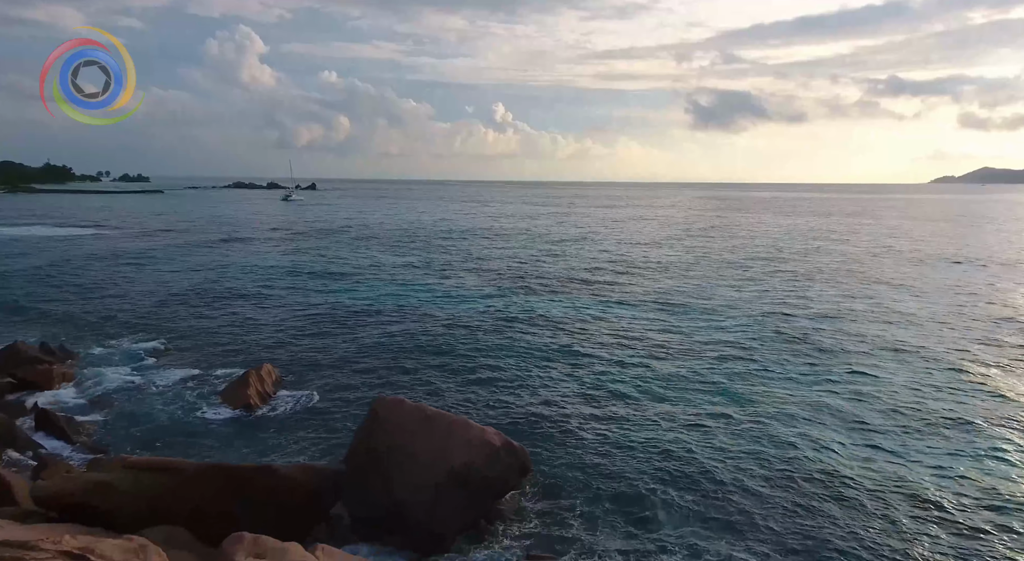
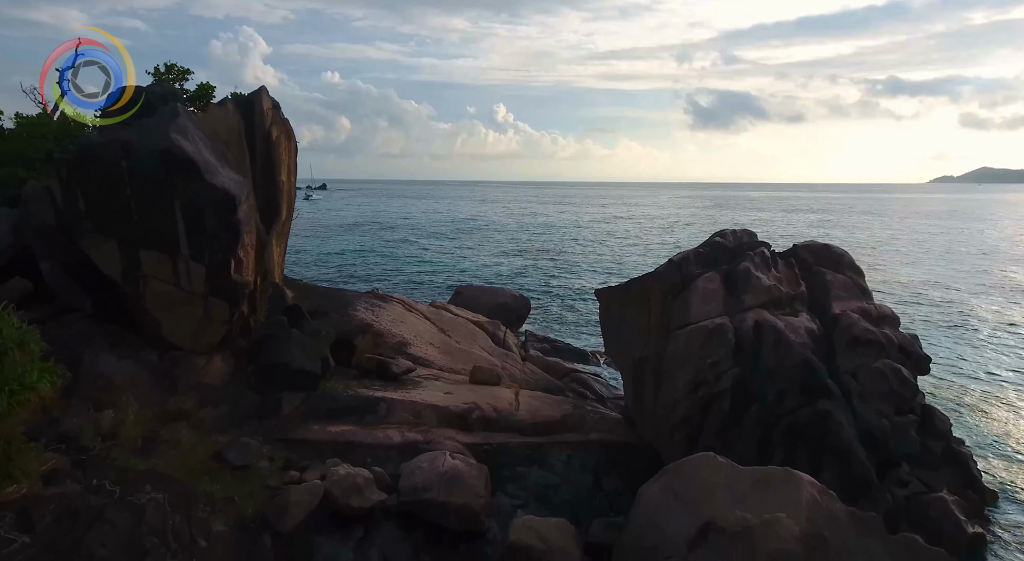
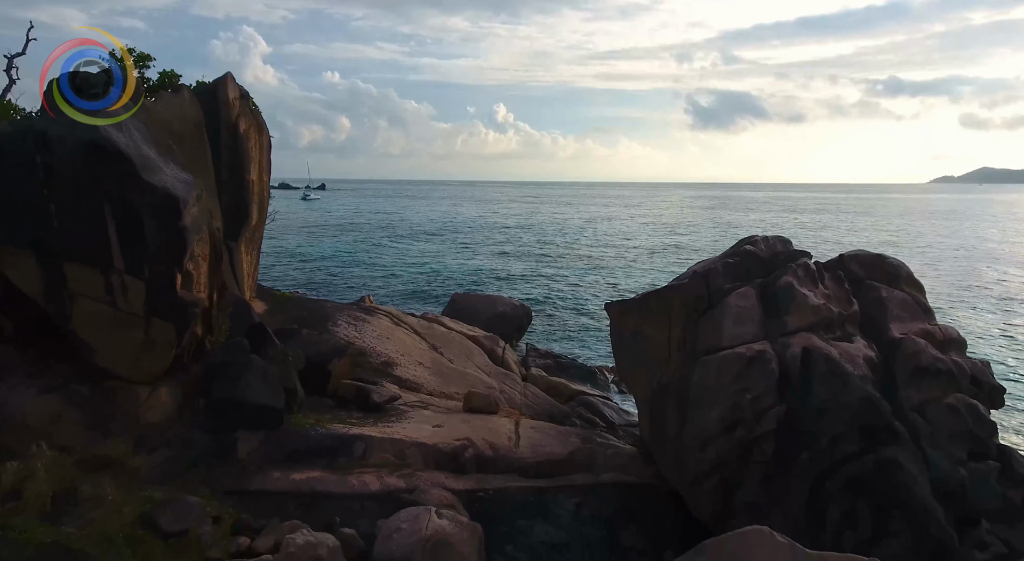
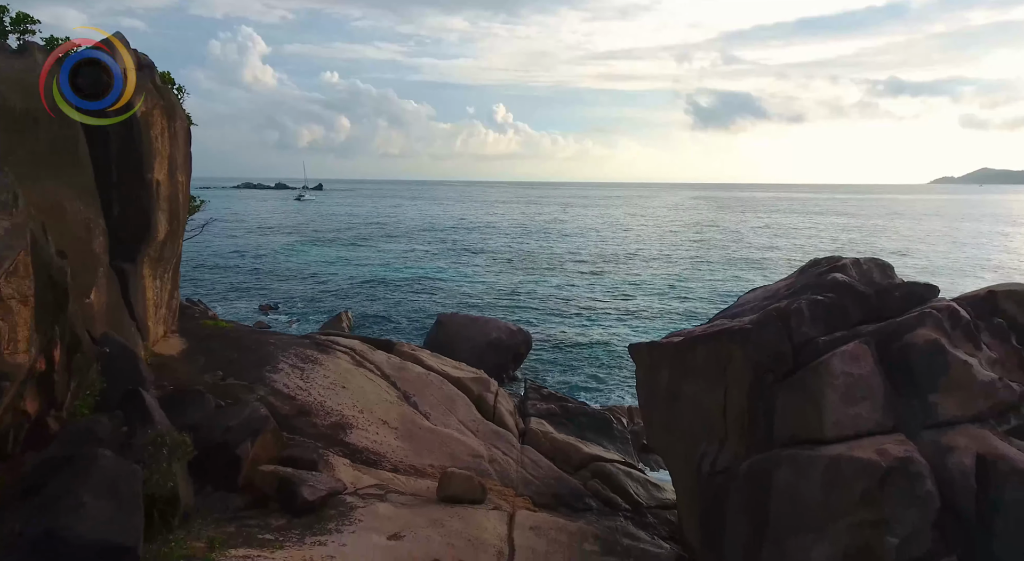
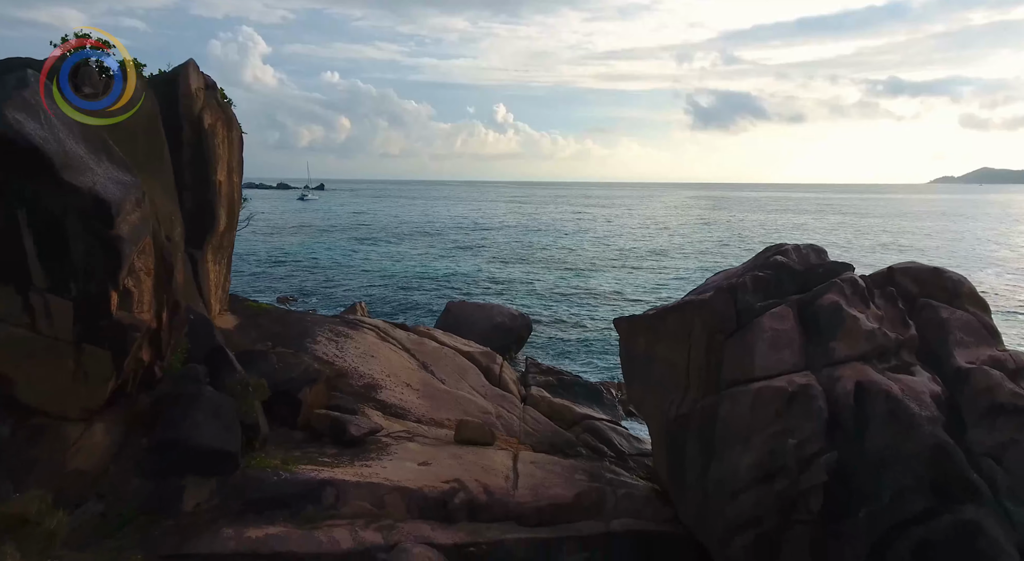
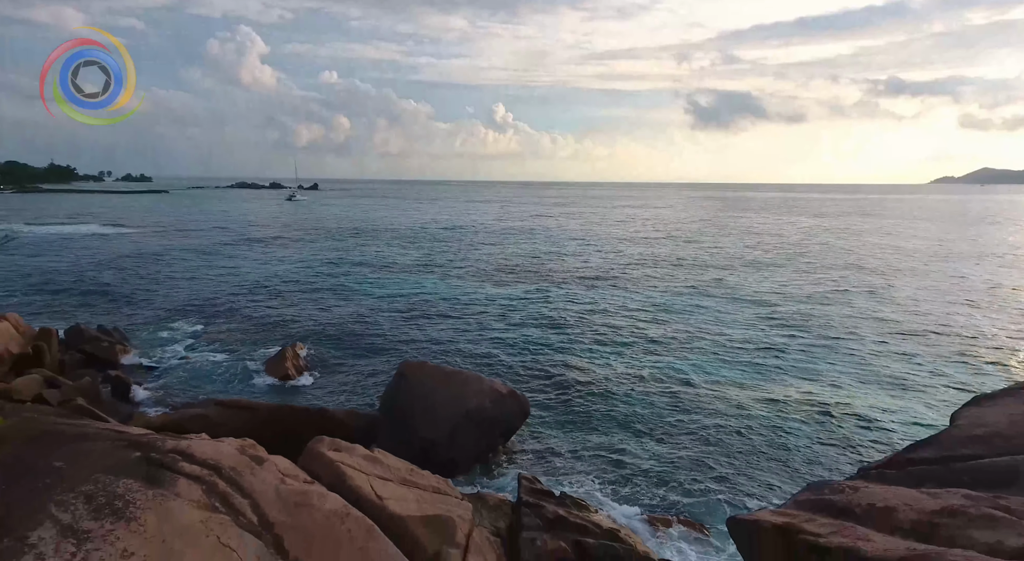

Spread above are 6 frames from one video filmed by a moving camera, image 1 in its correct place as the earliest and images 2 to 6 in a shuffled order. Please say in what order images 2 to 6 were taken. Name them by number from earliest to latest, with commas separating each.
6, 4, 5, 3, 2
